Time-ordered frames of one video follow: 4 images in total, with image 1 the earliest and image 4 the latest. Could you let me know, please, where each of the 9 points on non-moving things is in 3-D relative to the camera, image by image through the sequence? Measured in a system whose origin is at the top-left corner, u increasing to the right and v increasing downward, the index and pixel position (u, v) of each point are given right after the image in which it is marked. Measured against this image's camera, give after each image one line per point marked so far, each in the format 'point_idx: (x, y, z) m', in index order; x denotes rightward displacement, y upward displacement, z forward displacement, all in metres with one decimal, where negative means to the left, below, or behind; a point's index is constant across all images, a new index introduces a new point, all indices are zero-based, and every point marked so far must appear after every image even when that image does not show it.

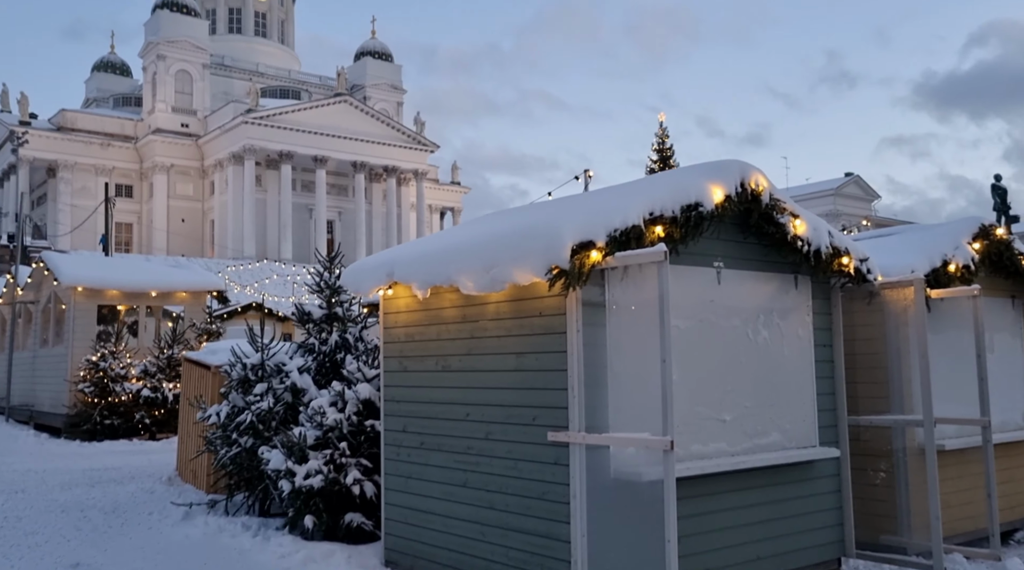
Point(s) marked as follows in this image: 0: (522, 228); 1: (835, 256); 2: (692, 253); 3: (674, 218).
0: (+0.1, +0.3, +5.7) m
1: (+2.4, +0.2, +7.1) m
2: (+1.2, +0.2, +6.4) m
3: (+1.0, +0.4, +5.8) m
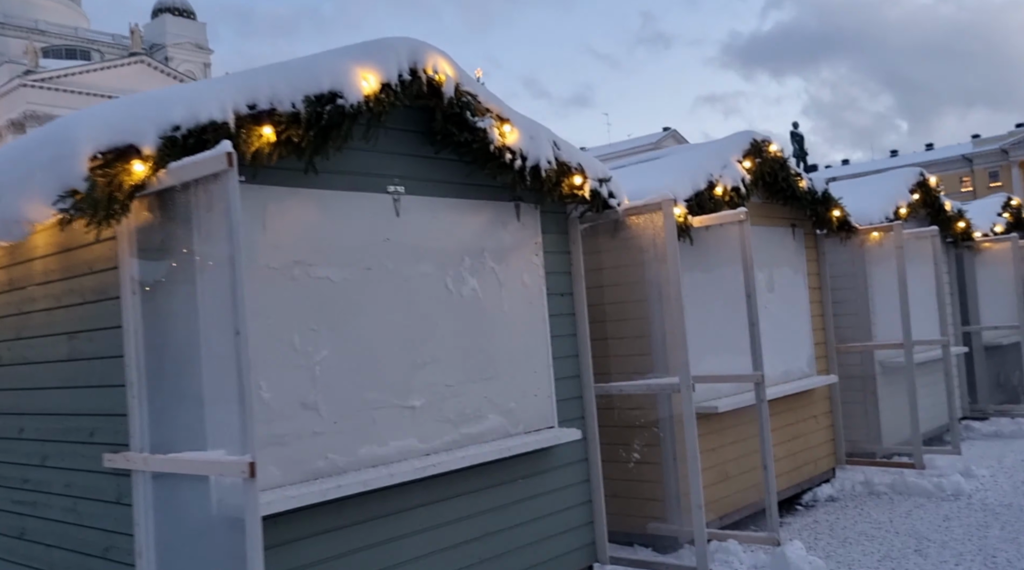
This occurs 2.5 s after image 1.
0: (-1.7, +0.6, +3.6) m
1: (+0.3, +0.6, +5.4) m
2: (-0.8, +0.5, +4.5) m
3: (-0.9, +0.7, +3.8) m
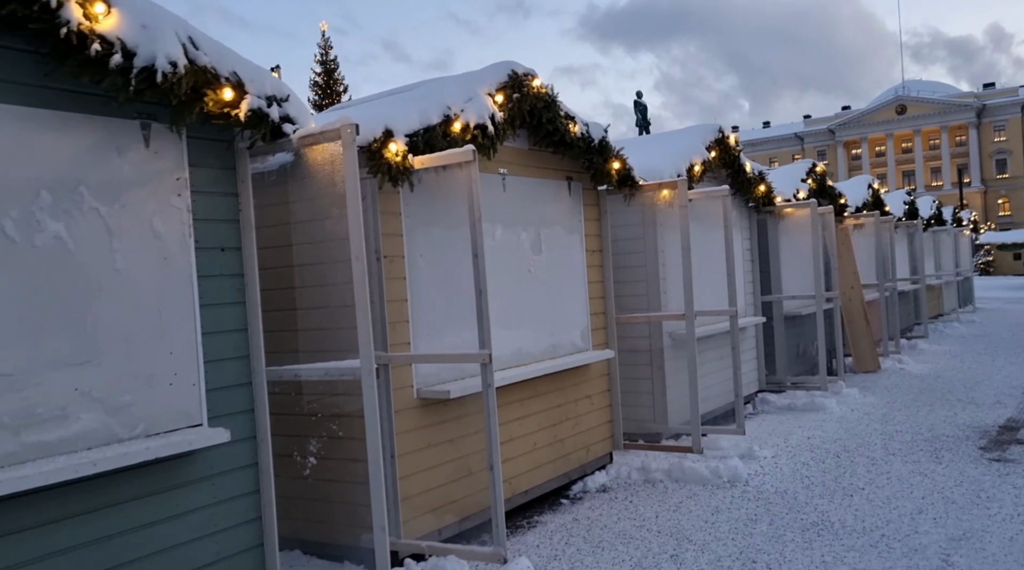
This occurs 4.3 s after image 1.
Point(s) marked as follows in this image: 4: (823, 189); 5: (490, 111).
0: (-3.0, +0.7, +1.9) m
1: (-1.3, +0.8, +4.0) m
2: (-2.2, +0.7, +2.9) m
3: (-2.2, +0.8, +2.2) m
4: (+4.3, +1.3, +13.3) m
5: (-0.1, +1.1, +6.1) m
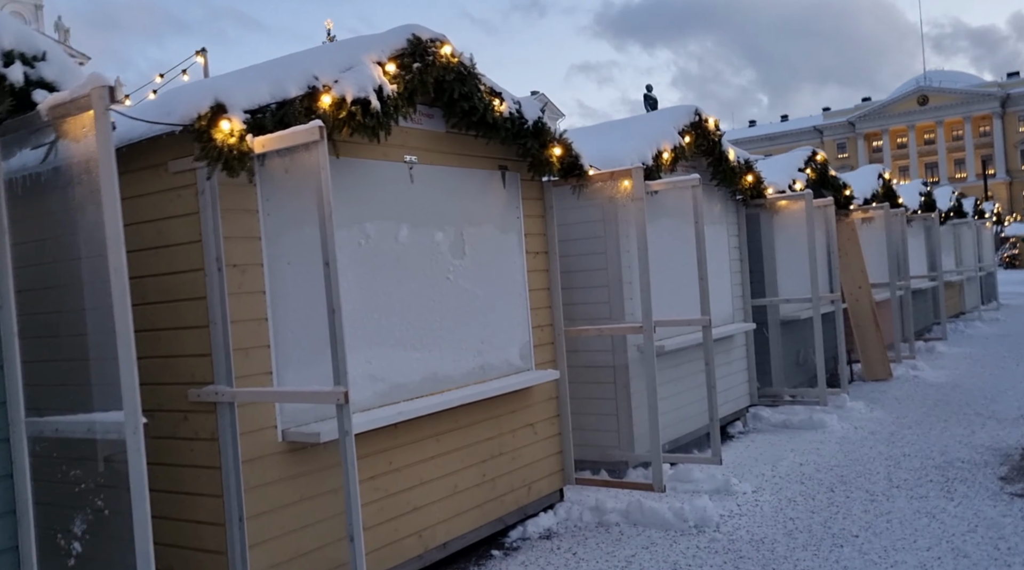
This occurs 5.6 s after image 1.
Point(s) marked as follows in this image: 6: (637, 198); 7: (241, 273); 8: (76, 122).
0: (-3.6, +0.6, +0.8) m
1: (-1.9, +0.7, +2.8) m
2: (-2.8, +0.6, +1.8) m
3: (-2.8, +0.7, +1.1) m
4: (+3.9, +1.3, +12.1) m
5: (-0.7, +1.0, +4.9) m
6: (+0.9, +0.6, +7.0) m
7: (-1.3, +0.1, +4.5) m
8: (-1.5, +0.6, +3.4) m
